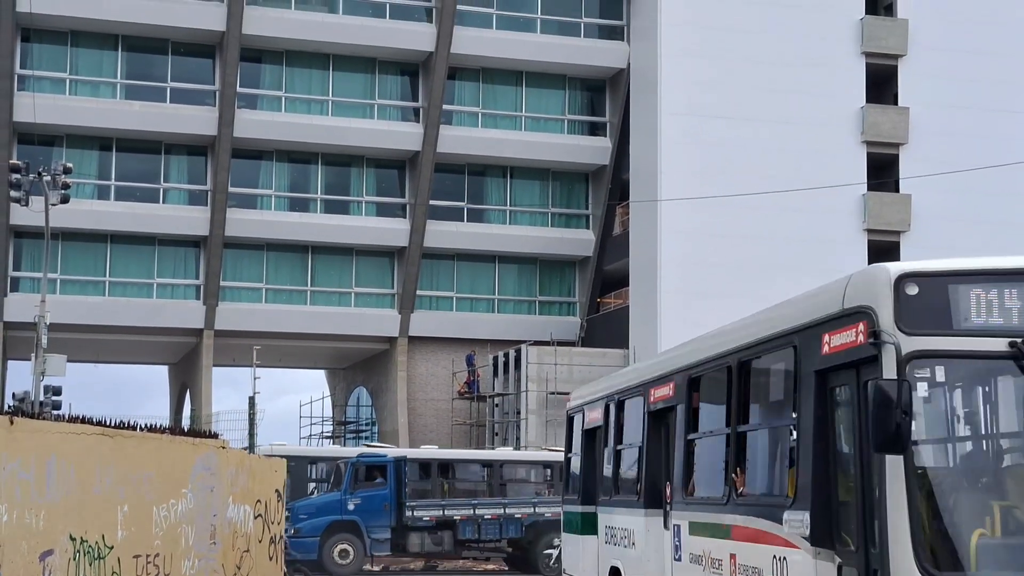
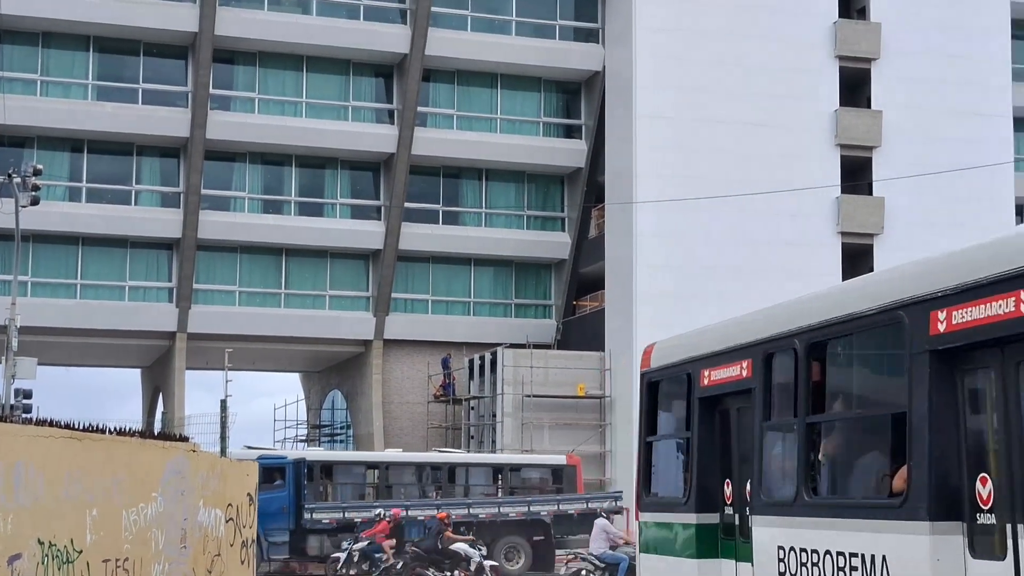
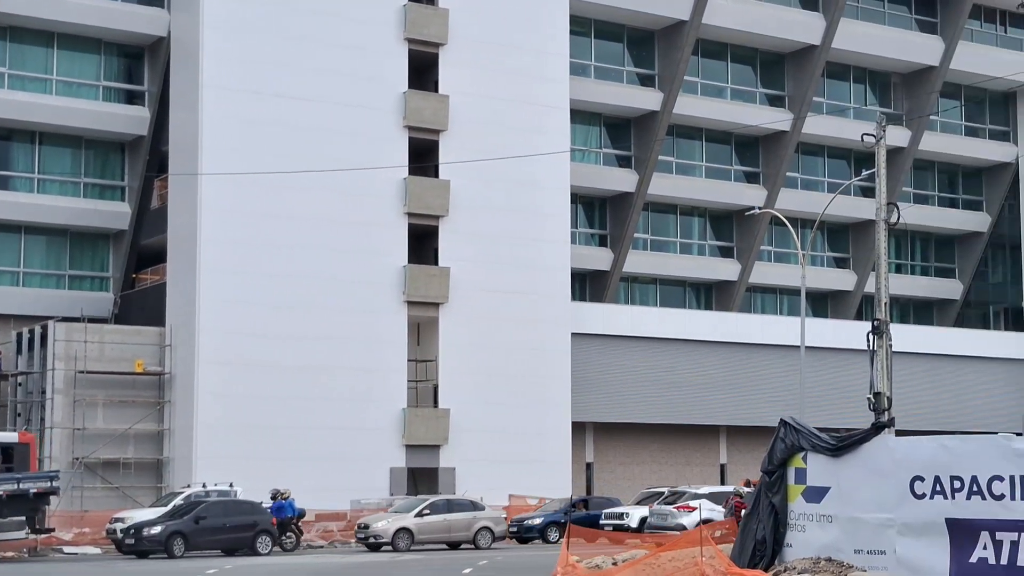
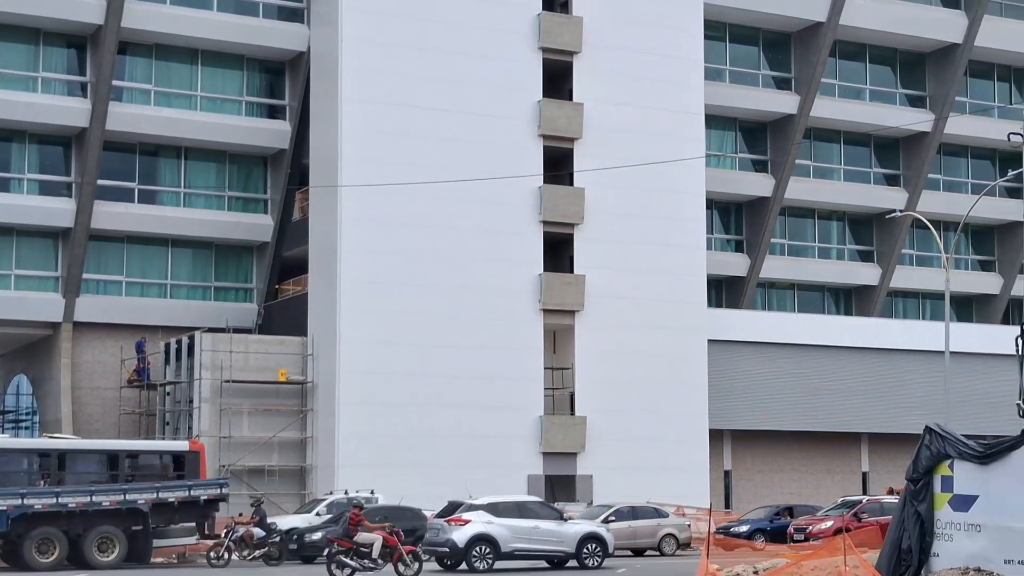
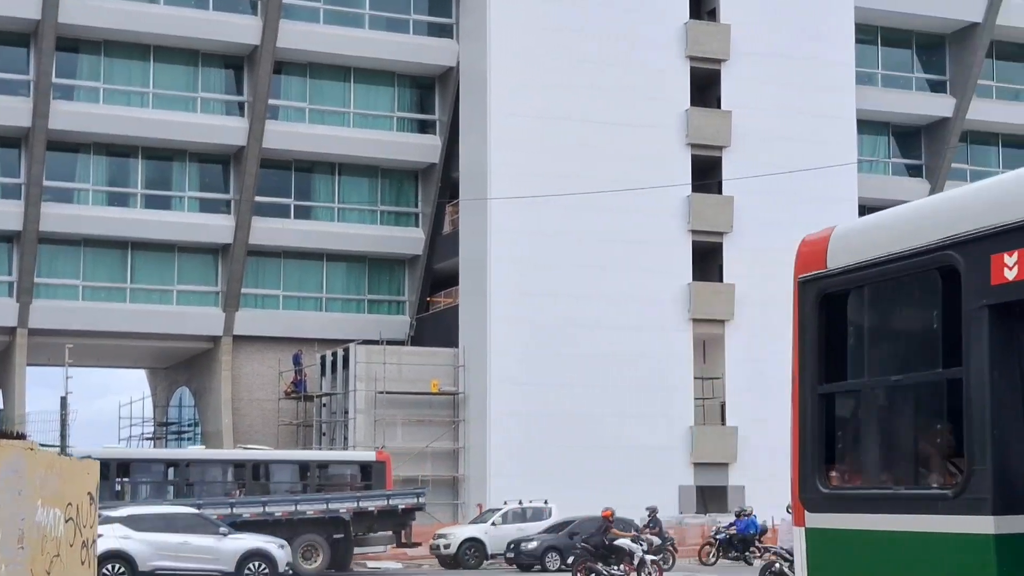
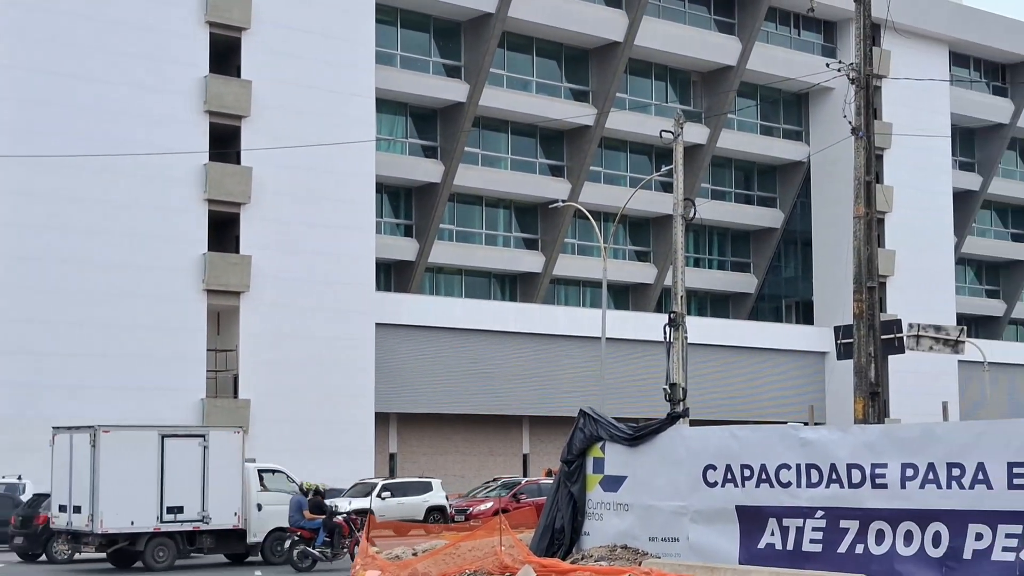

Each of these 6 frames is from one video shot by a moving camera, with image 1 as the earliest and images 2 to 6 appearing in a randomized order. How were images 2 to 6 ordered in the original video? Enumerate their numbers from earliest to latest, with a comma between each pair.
2, 5, 4, 3, 6
